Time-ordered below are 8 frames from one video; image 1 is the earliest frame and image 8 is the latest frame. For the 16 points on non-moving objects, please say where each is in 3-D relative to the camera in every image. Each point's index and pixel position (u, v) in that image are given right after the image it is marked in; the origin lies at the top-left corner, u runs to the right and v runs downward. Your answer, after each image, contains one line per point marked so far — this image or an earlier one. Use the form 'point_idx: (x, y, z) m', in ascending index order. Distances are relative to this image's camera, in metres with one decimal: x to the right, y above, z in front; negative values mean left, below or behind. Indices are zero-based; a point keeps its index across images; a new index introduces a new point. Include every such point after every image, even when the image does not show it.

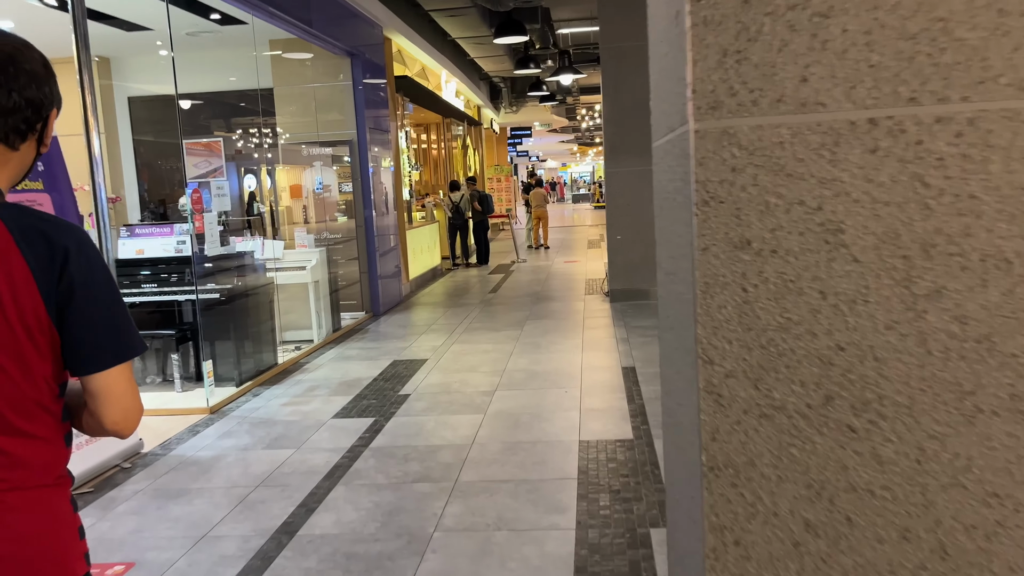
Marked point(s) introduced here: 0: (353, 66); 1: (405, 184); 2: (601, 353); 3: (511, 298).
0: (-1.5, +2.0, +7.5) m
1: (-1.3, +1.3, +10.0) m
2: (+0.6, -0.4, +5.3) m
3: (0.0, -0.1, +8.2) m
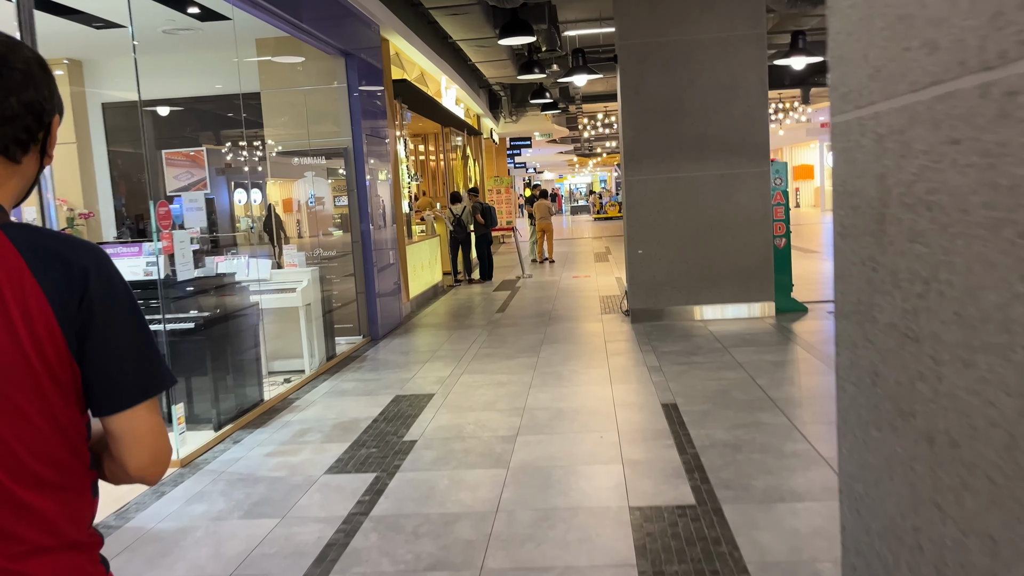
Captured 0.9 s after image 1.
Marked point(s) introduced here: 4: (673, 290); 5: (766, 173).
0: (-1.4, +1.9, +6.9) m
1: (-1.2, +1.1, +9.3) m
2: (+0.7, -0.6, +4.7) m
3: (+0.1, -0.3, +7.5) m
4: (+1.4, 0.0, +6.8) m
5: (+2.1, +0.9, +6.6) m
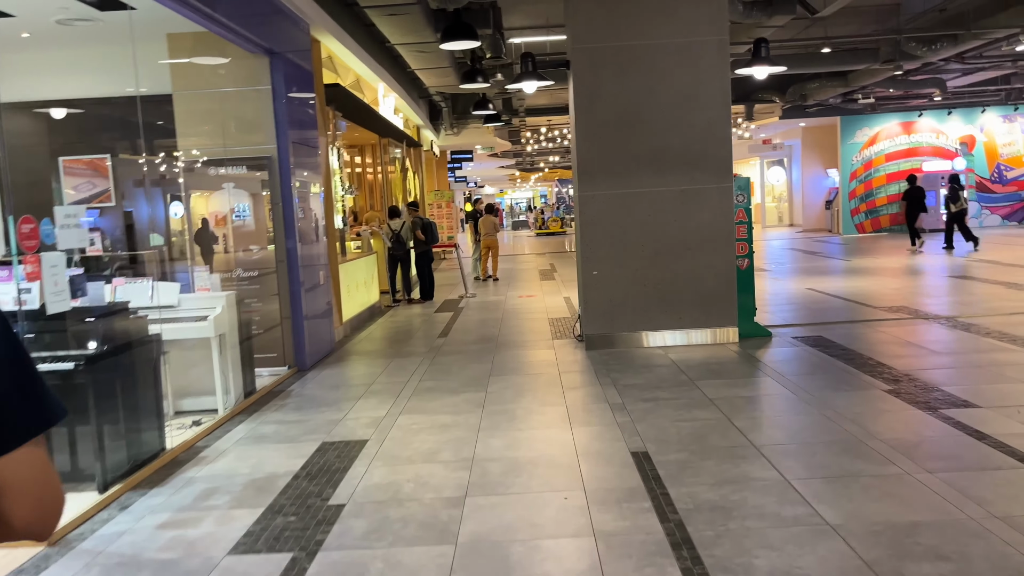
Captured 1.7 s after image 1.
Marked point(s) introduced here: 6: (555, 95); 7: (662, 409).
0: (-1.8, +1.7, +6.2) m
1: (-1.8, +0.8, +8.6) m
2: (+0.4, -0.7, +4.1) m
3: (-0.4, -0.5, +6.9) m
4: (+0.9, -0.2, +6.3) m
5: (+1.6, +0.8, +6.2) m
6: (+0.9, +3.8, +16.1) m
7: (+0.8, -0.7, +4.4) m
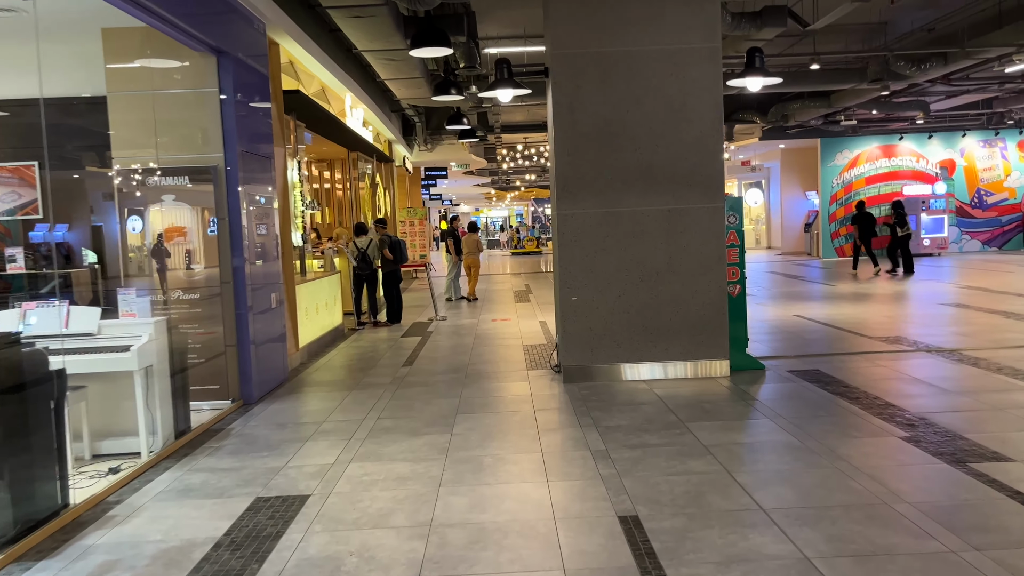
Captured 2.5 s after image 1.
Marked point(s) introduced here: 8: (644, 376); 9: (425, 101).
0: (-2.0, +1.5, +5.6) m
1: (-2.1, +0.6, +8.0) m
2: (+0.3, -0.9, +3.5) m
3: (-0.6, -0.7, +6.3) m
4: (+0.7, -0.4, +5.8) m
5: (+1.5, +0.6, +5.7) m
6: (+0.4, +3.4, +15.6) m
7: (+0.7, -0.8, +3.8) m
8: (+1.0, -0.6, +5.8) m
9: (-1.2, +2.6, +11.4) m
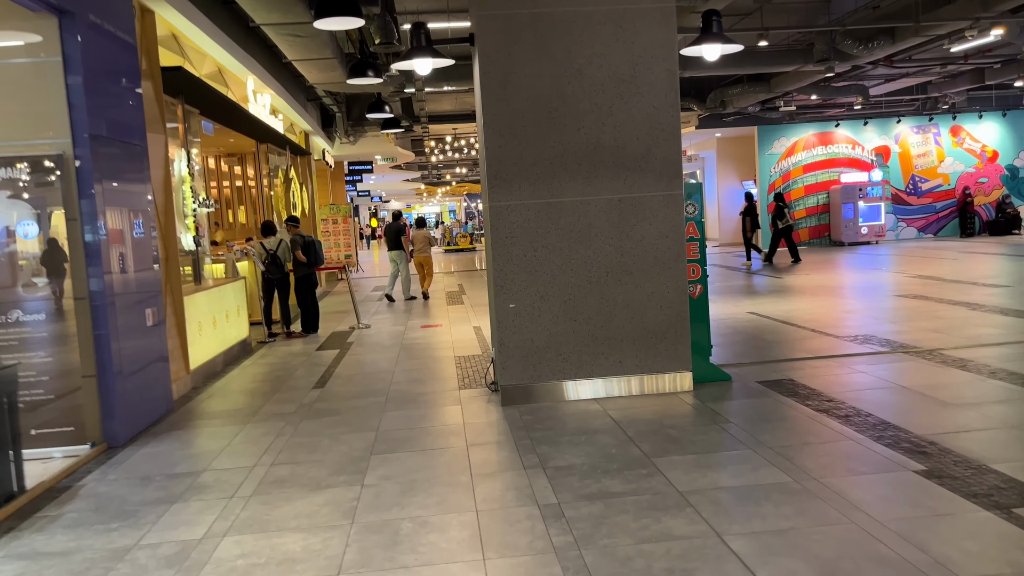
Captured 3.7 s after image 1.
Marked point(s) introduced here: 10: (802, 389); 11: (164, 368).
0: (-2.5, +1.4, +4.5) m
1: (-2.7, +0.5, +6.9) m
2: (0.0, -0.9, +2.7) m
3: (-1.1, -0.7, +5.4) m
4: (+0.3, -0.4, +4.9) m
5: (+1.0, +0.5, +4.9) m
6: (-0.9, +3.4, +14.7) m
7: (+0.4, -0.8, +3.0) m
8: (+0.5, -0.6, +4.9) m
9: (-2.2, +2.6, +10.3) m
10: (+1.7, -0.6, +4.9) m
11: (-2.3, -0.5, +5.3) m
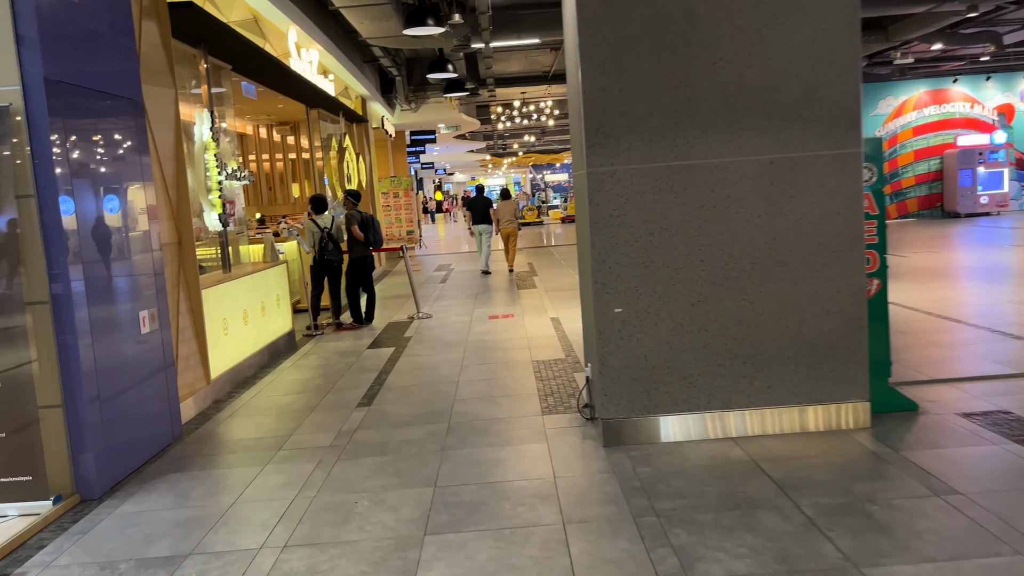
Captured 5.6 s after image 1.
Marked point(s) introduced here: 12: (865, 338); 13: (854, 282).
0: (-2.0, +1.4, +3.3) m
1: (-2.1, +0.6, +5.8) m
2: (+0.3, -1.0, +1.4) m
3: (-0.6, -0.7, +4.1) m
4: (+0.7, -0.4, +3.6) m
5: (+1.5, +0.6, +3.5) m
6: (+0.3, +3.8, +13.3) m
7: (+0.7, -0.9, +1.7) m
8: (+1.0, -0.6, +3.6) m
9: (-1.3, +2.8, +9.1) m
10: (+2.2, -0.6, +3.4) m
11: (-1.8, -0.5, +4.2) m
12: (+1.5, -0.2, +3.6) m
13: (+1.5, 0.0, +3.5) m
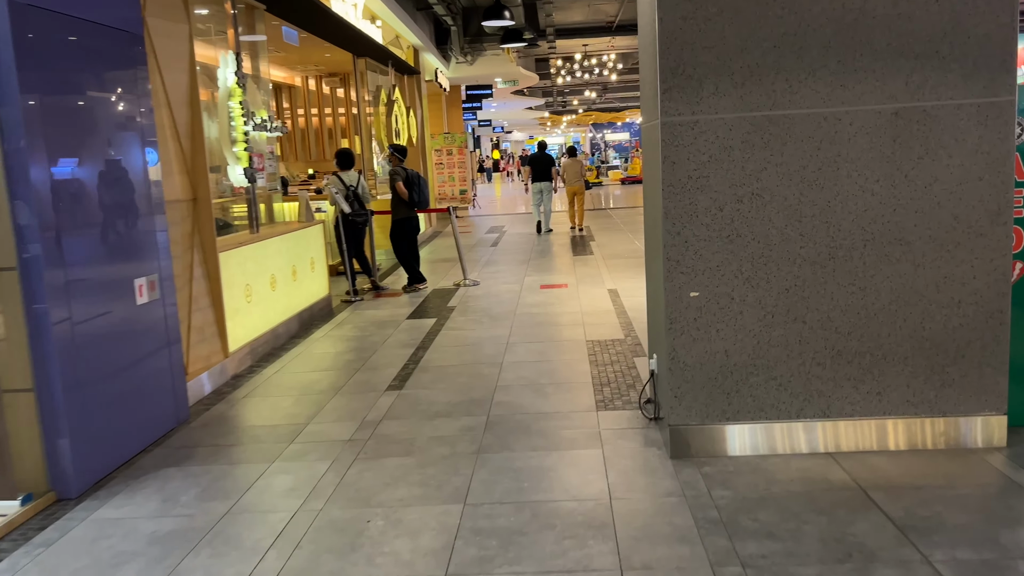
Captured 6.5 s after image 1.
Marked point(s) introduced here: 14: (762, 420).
0: (-1.8, +1.5, +2.8) m
1: (-1.7, +0.8, +5.3) m
2: (+0.3, -1.0, +0.8) m
3: (-0.4, -0.6, +3.6) m
4: (+0.9, -0.3, +2.9) m
5: (+1.6, +0.6, +2.7) m
6: (+1.3, +4.3, +12.4) m
7: (+0.7, -0.9, +1.0) m
8: (+1.2, -0.6, +2.9) m
9: (-0.6, +3.2, +8.4) m
10: (+2.4, -0.6, +2.7) m
11: (-1.6, -0.3, +3.7) m
12: (+1.7, -0.2, +2.8) m
13: (+1.7, +0.1, +2.8) m
14: (+0.9, -0.5, +2.9) m
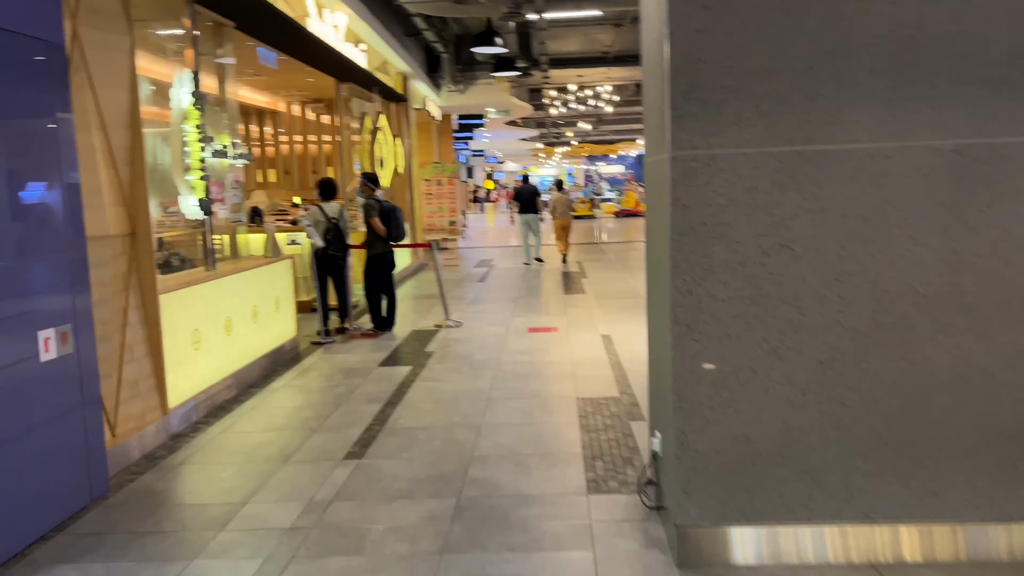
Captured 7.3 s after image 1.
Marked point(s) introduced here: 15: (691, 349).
0: (-1.9, +1.4, +2.3) m
1: (-1.8, +0.6, +4.7) m
2: (+0.3, -1.1, +0.2) m
3: (-0.5, -0.8, +3.0) m
4: (+0.8, -0.6, +2.4) m
5: (+1.6, +0.4, +2.2) m
6: (+1.2, +3.7, +12.0) m
7: (+0.7, -1.1, +0.5) m
8: (+1.1, -0.8, +2.4) m
9: (-0.7, +2.8, +7.9) m
10: (+2.3, -0.8, +2.1) m
11: (-1.6, -0.5, +3.2) m
12: (+1.6, -0.4, +2.3) m
13: (+1.6, -0.1, +2.3) m
14: (+0.8, -0.7, +2.4) m
15: (+0.5, -0.2, +2.3) m
